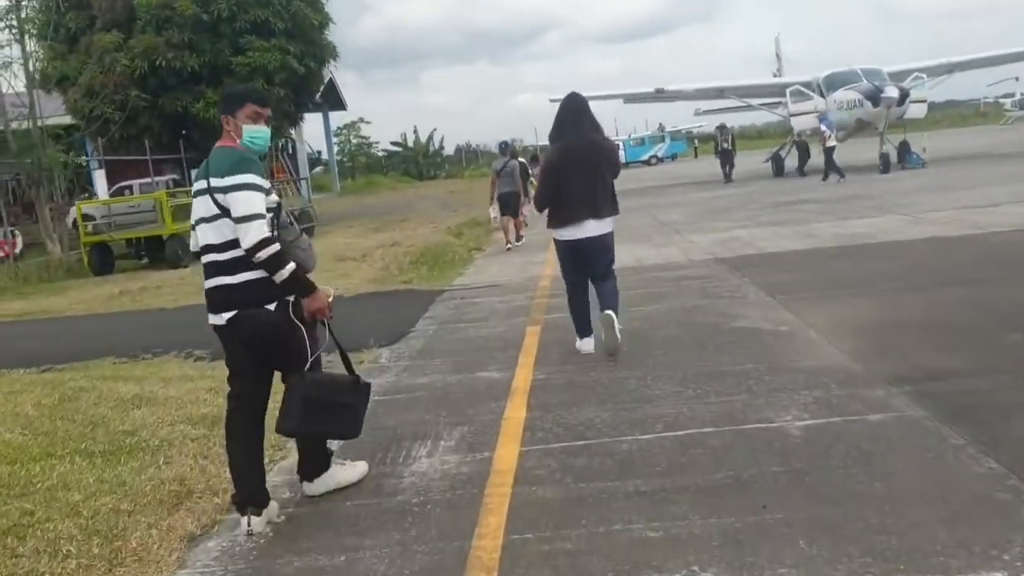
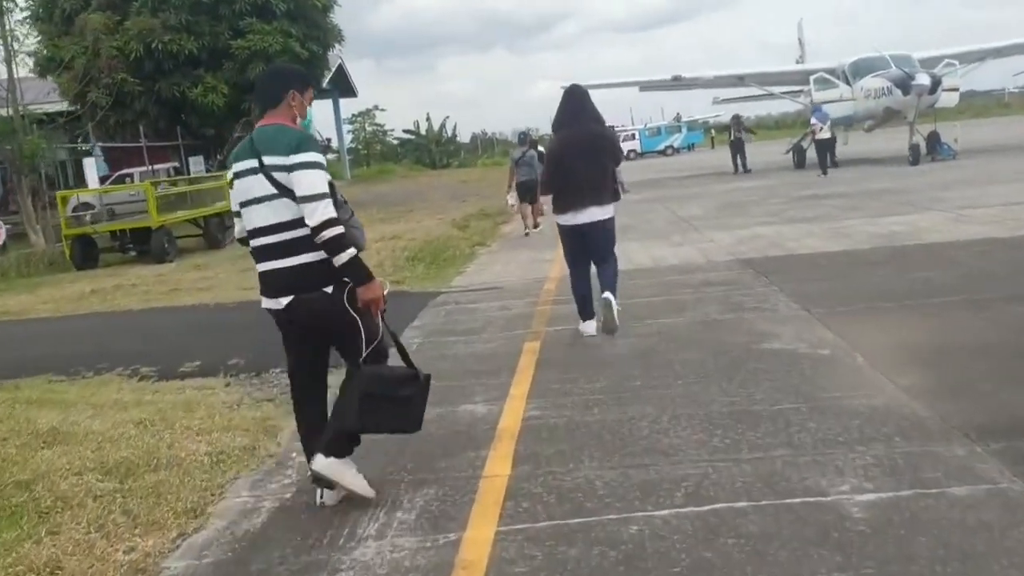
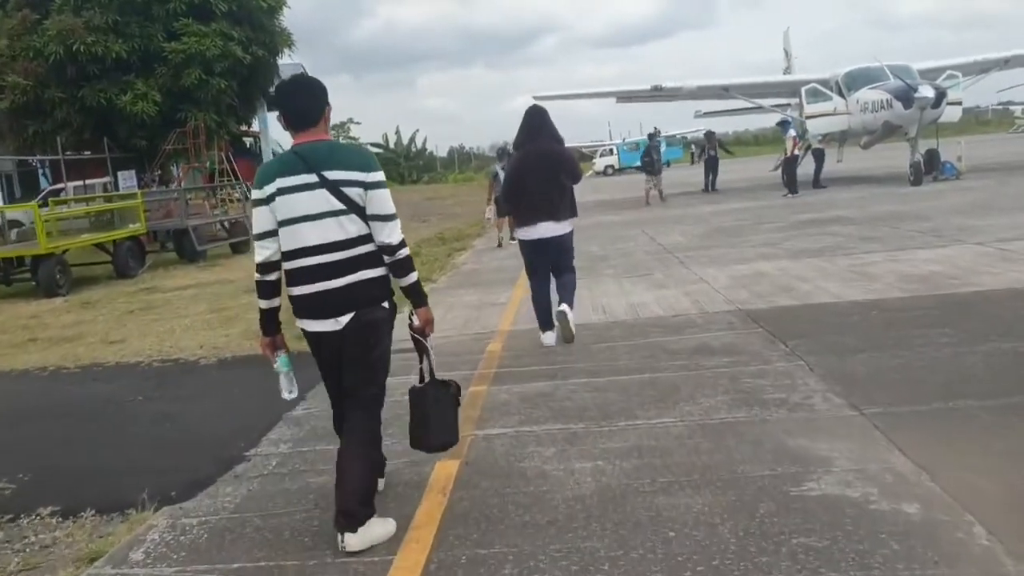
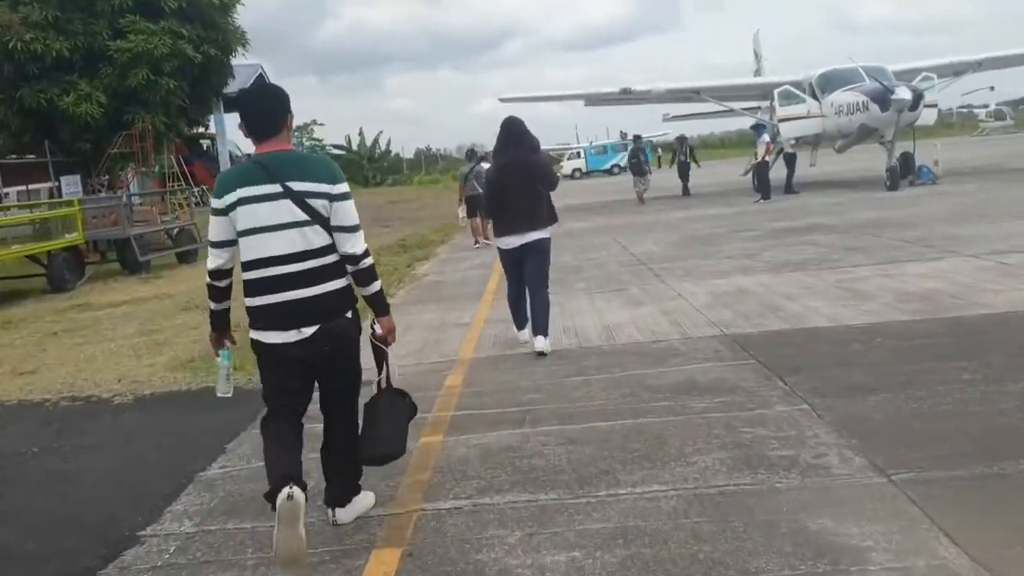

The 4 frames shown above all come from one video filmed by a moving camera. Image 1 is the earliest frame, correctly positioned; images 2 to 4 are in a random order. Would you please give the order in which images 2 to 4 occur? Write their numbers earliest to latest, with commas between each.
2, 3, 4
